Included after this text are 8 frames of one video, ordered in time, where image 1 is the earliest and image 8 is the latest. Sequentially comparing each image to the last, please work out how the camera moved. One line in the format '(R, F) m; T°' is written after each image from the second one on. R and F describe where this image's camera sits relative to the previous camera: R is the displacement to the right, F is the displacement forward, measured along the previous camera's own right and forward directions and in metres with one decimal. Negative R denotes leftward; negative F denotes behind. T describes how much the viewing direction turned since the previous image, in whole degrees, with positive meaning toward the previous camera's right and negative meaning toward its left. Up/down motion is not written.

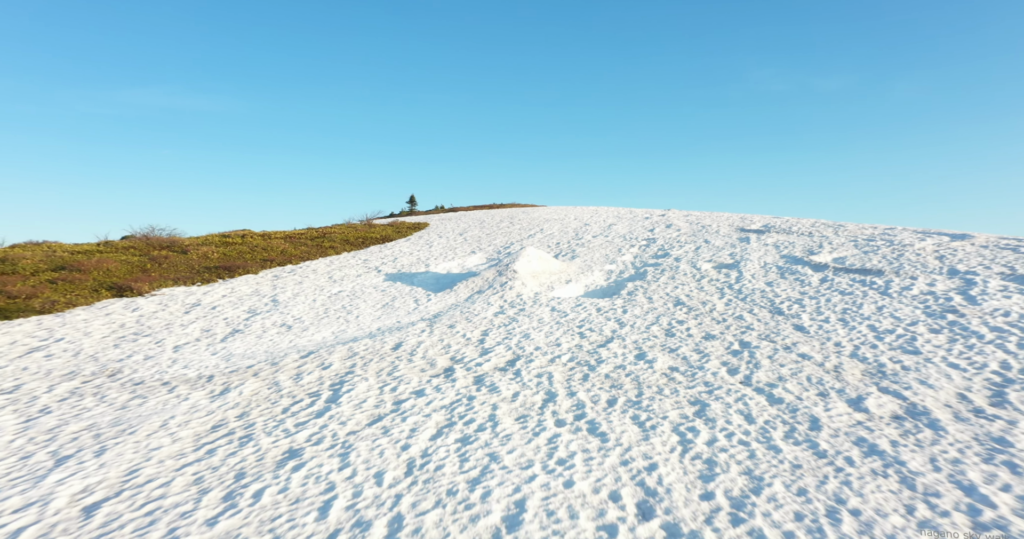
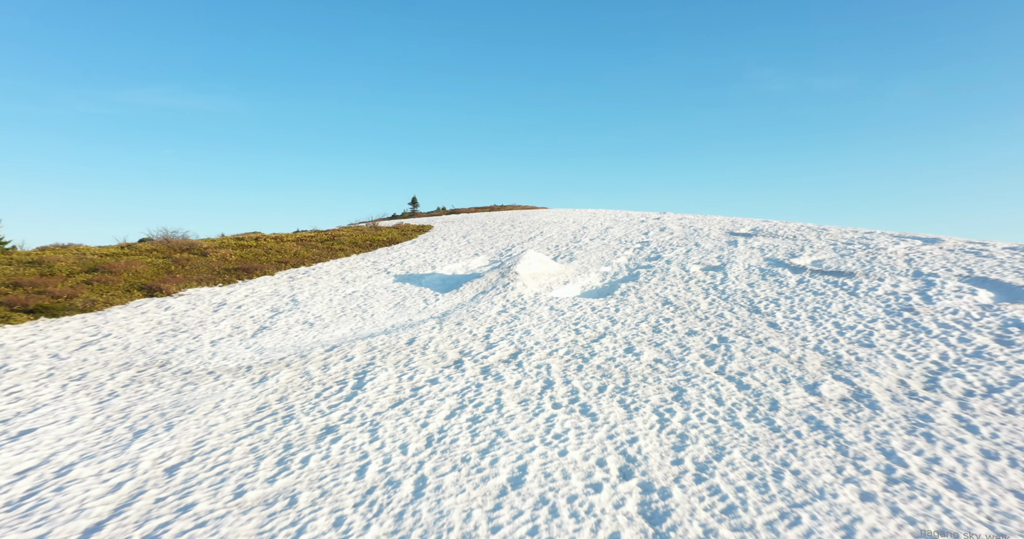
(0.0, -1.0) m; 0°
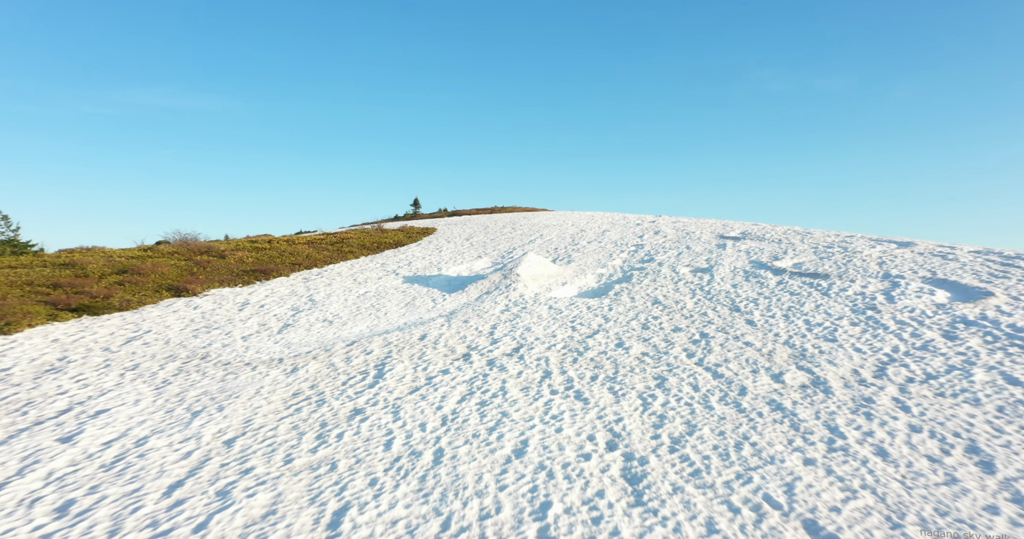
(0.0, -1.1) m; 0°
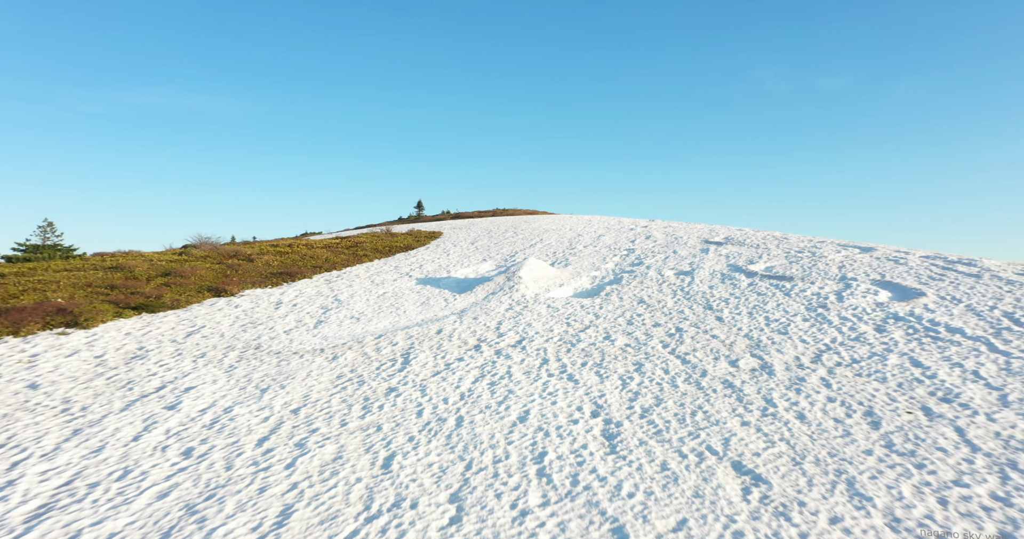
(-0.1, -1.9) m; 0°
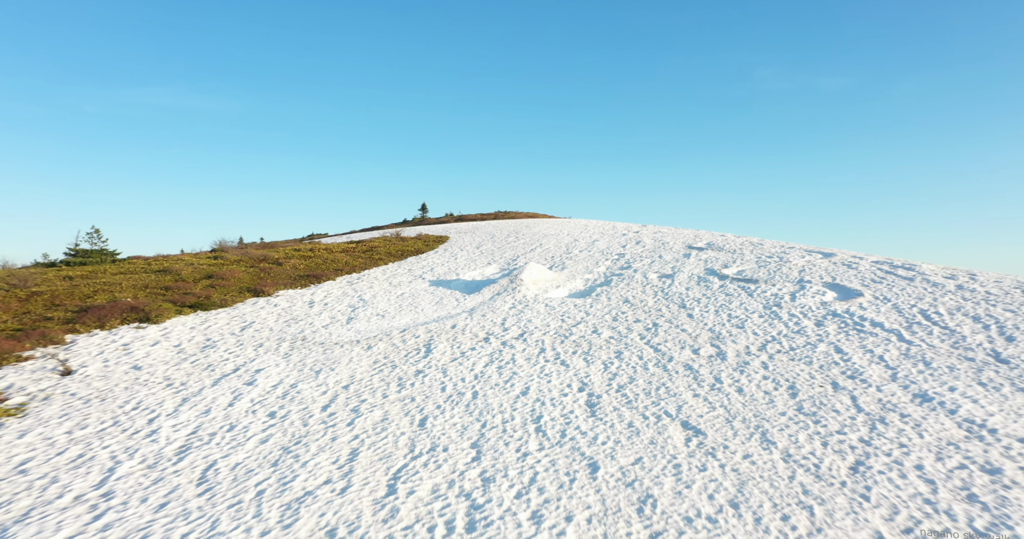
(-0.1, -2.4) m; 0°
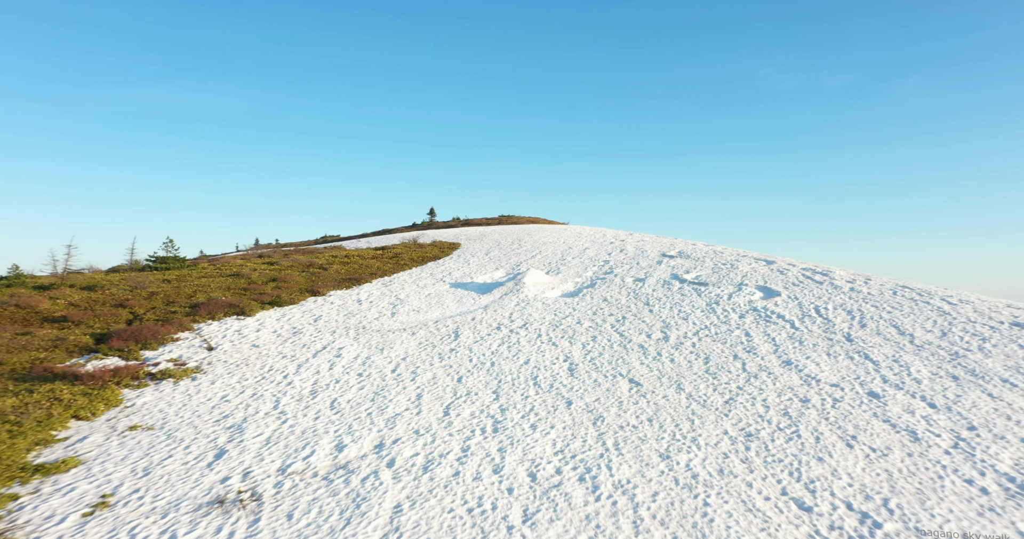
(-0.1, -5.0) m; 0°
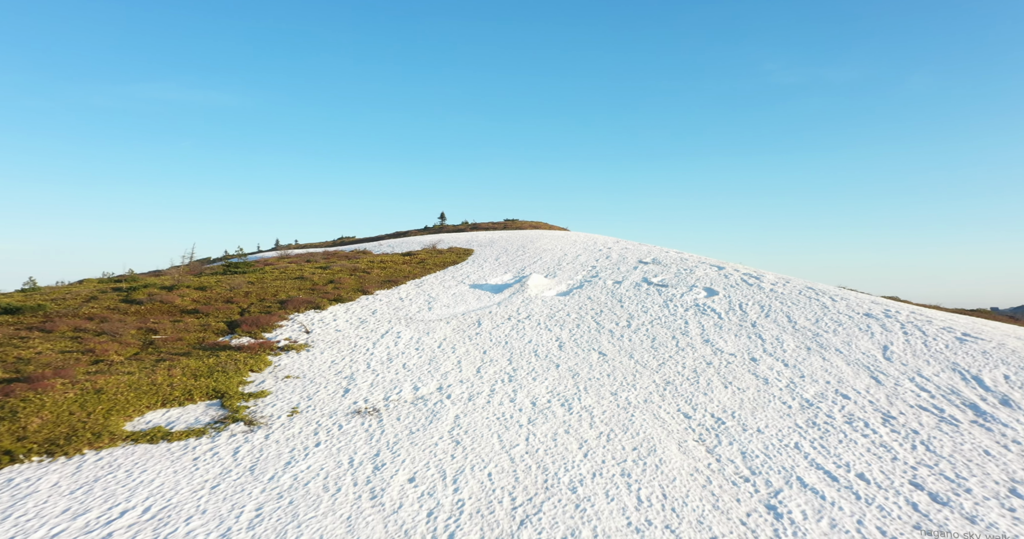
(-0.2, -6.8) m; 0°
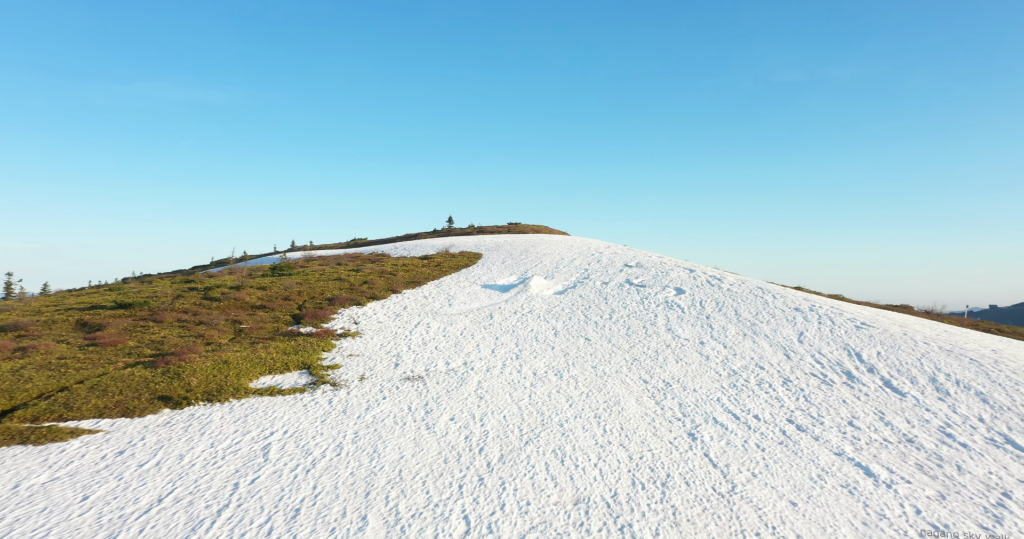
(-0.2, -6.0) m; 0°
